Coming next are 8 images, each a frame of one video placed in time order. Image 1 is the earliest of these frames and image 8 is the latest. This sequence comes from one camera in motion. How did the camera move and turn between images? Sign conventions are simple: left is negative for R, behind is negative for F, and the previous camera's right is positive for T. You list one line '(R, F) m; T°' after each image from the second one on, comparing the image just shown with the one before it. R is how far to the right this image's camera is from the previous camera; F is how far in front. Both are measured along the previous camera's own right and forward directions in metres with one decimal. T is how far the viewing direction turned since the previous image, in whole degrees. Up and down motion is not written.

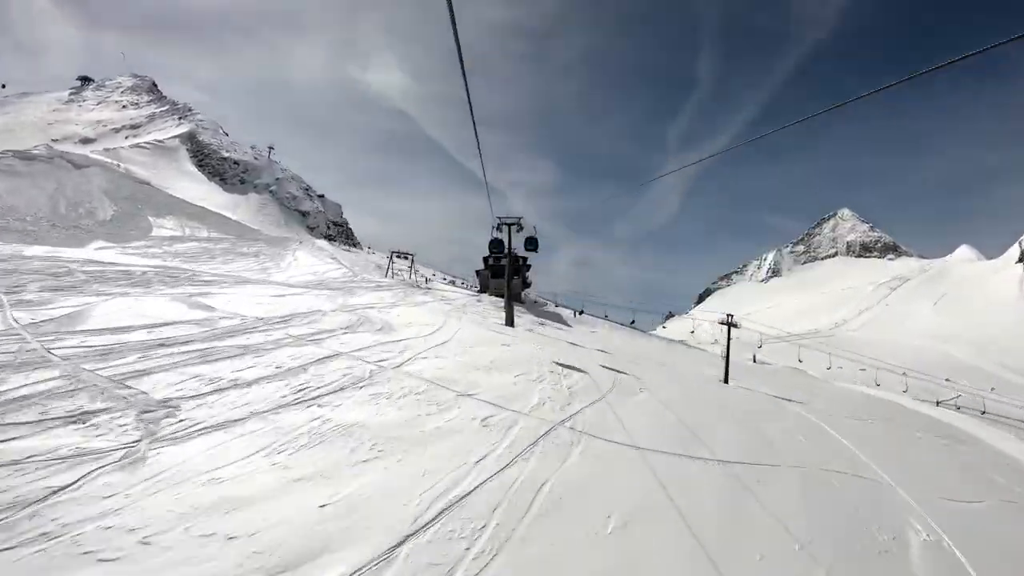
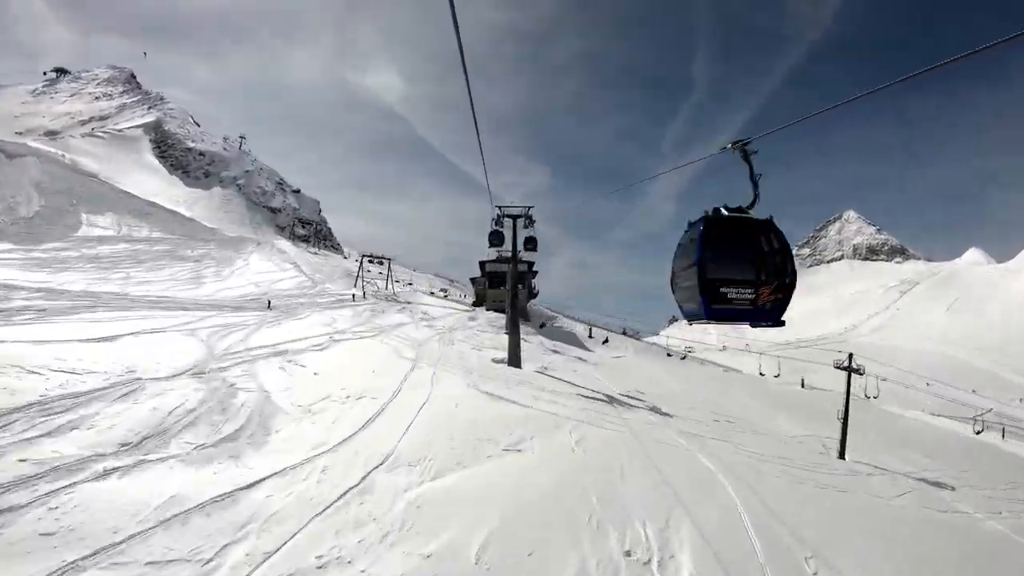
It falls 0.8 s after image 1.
(-0.3, +11.8) m; 0°
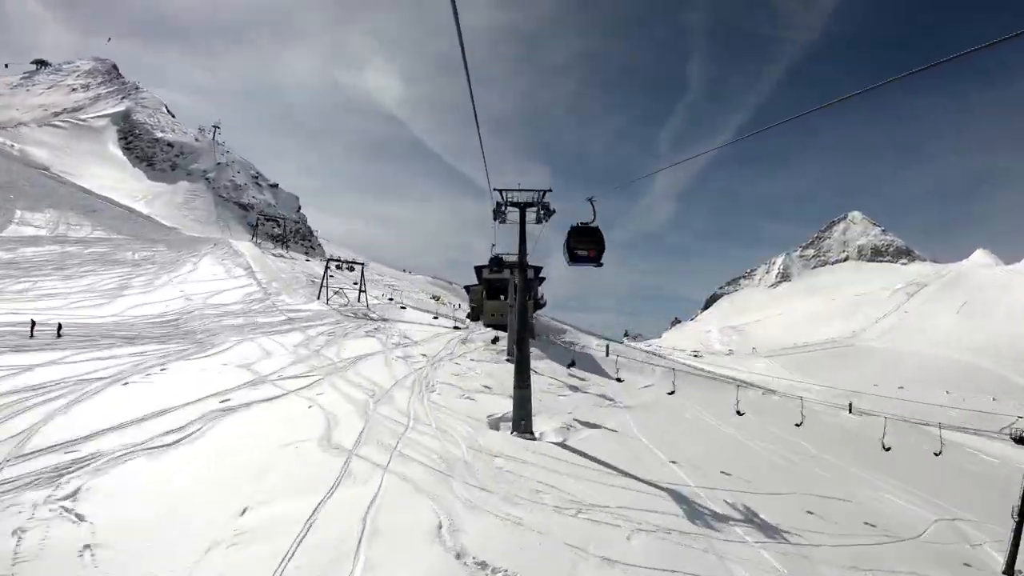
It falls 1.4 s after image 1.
(-0.2, +8.2) m; 0°
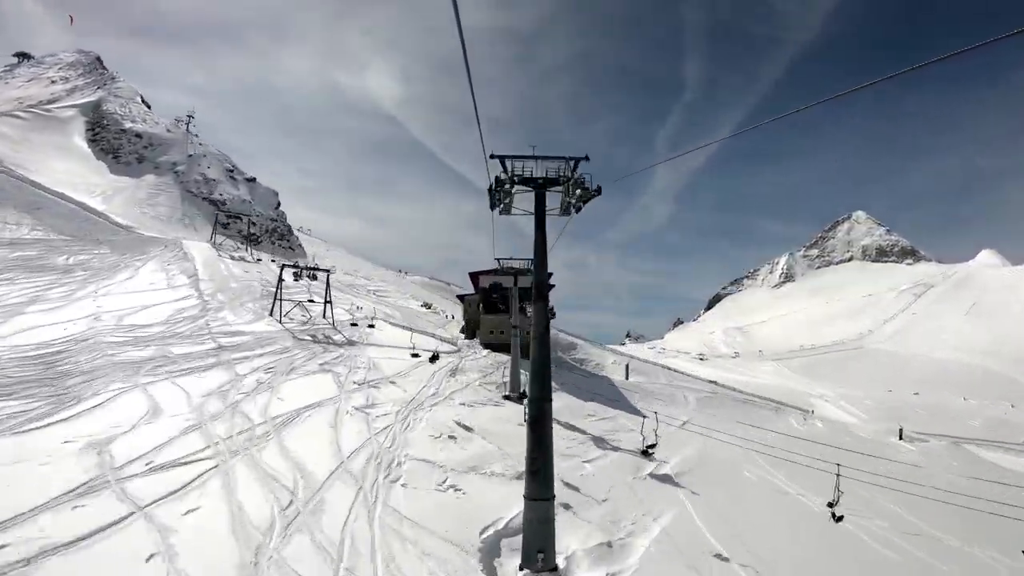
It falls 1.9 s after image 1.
(-0.2, +6.6) m; 0°
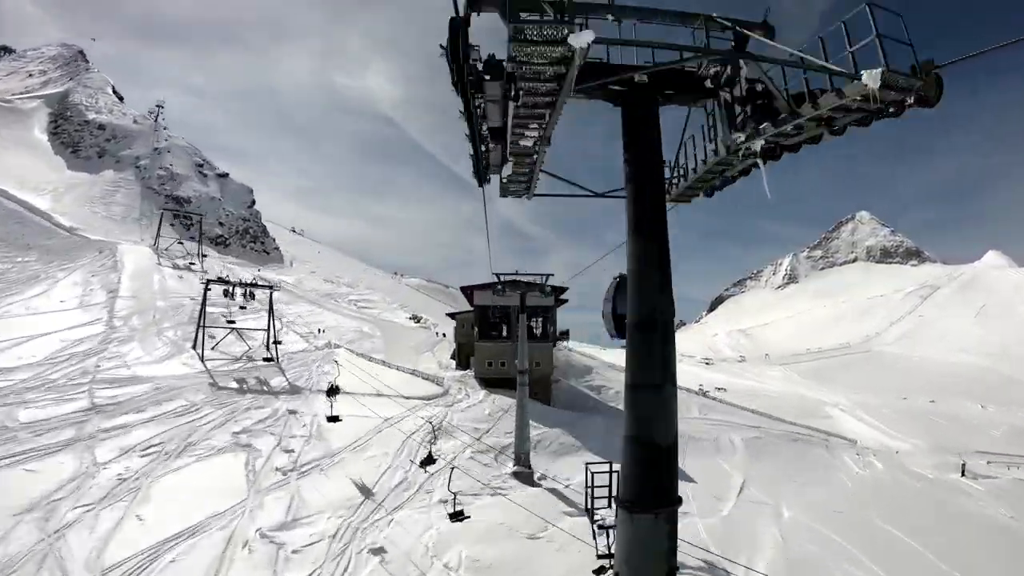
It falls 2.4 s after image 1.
(-0.2, +6.3) m; 0°
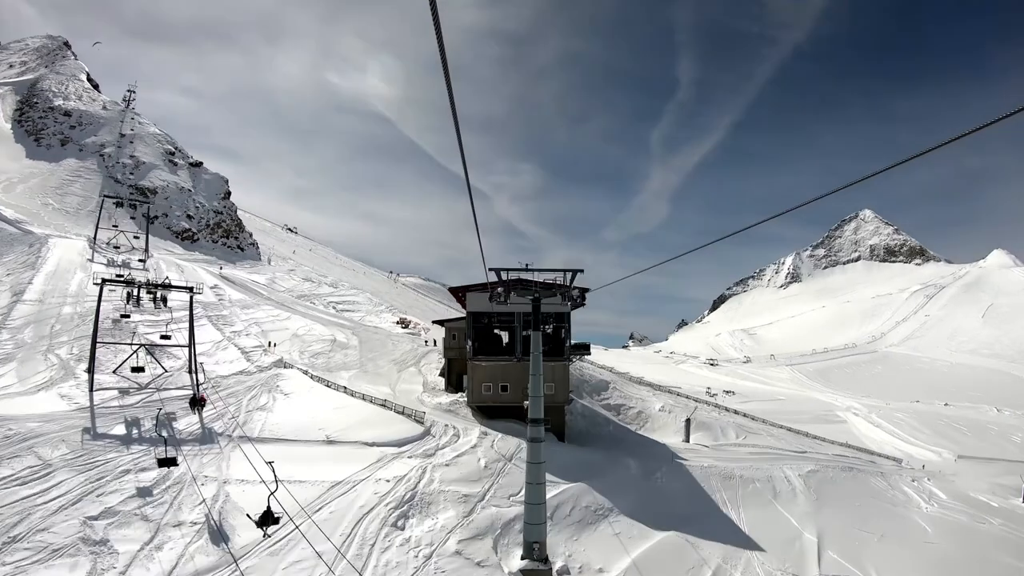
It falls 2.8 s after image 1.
(-0.2, +4.9) m; 0°
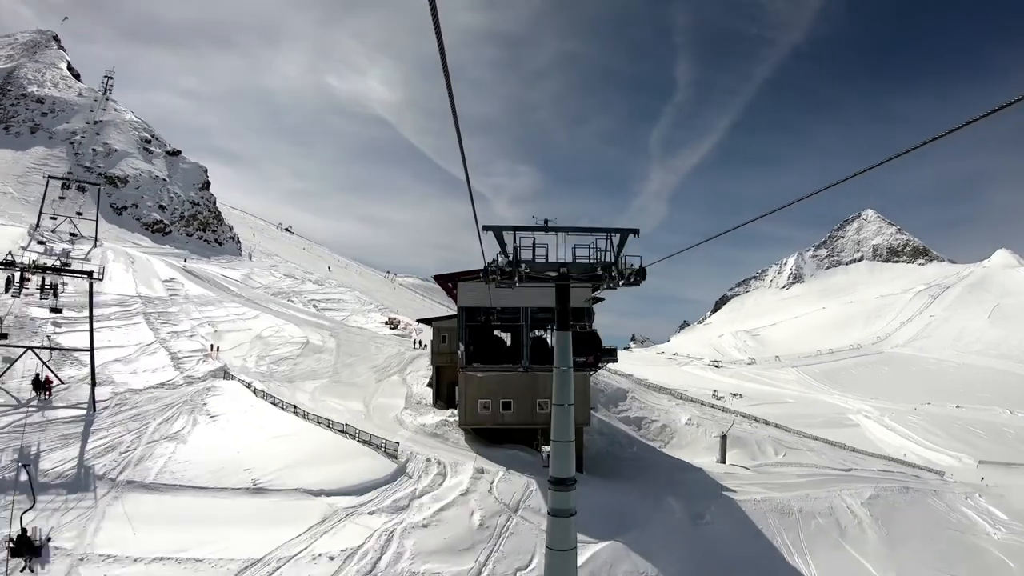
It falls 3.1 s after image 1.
(-0.1, +3.6) m; 0°
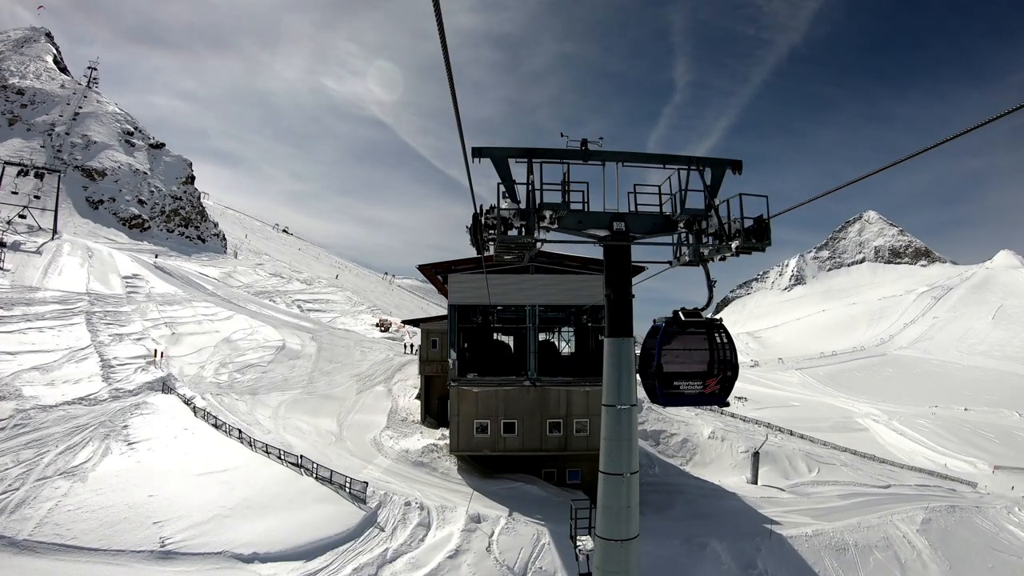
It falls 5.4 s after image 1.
(-0.1, +2.4) m; 0°
